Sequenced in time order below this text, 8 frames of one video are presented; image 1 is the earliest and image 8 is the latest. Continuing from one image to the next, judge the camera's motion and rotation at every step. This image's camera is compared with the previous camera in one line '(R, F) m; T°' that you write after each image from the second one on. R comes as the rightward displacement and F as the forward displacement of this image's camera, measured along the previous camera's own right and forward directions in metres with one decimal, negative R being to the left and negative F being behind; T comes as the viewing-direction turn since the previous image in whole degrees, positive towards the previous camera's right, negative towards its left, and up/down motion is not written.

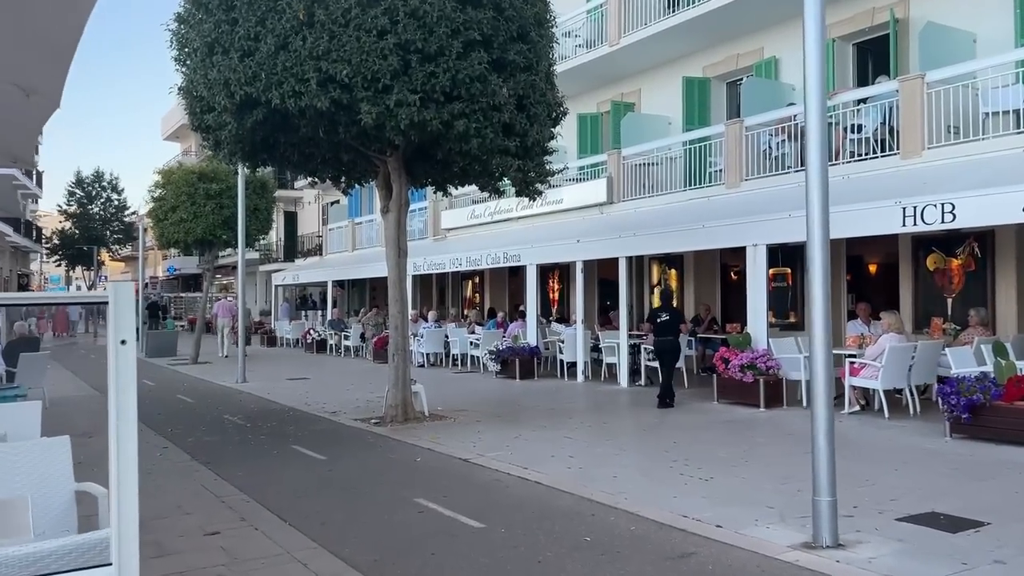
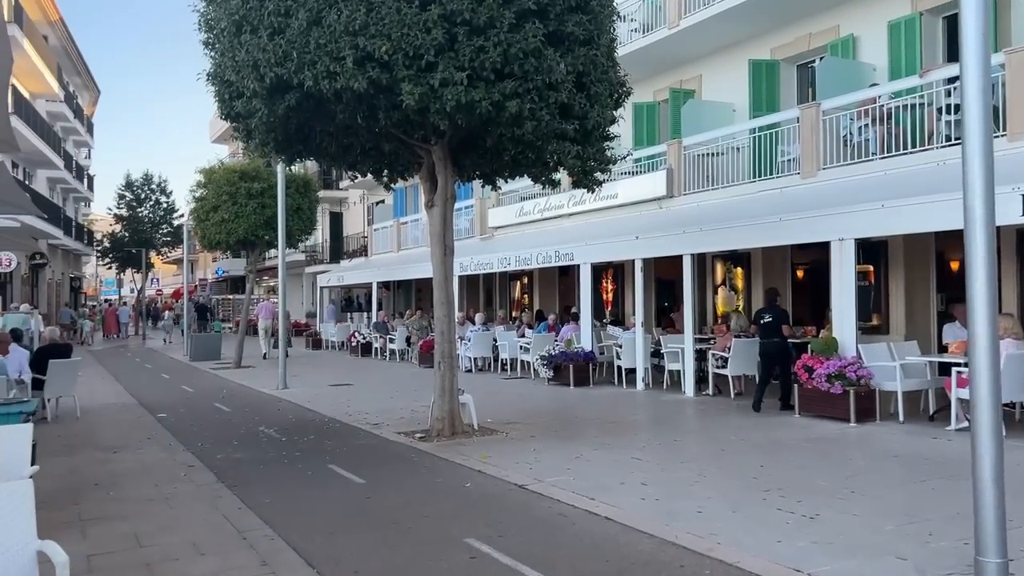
(-0.1, +1.1) m; -3°
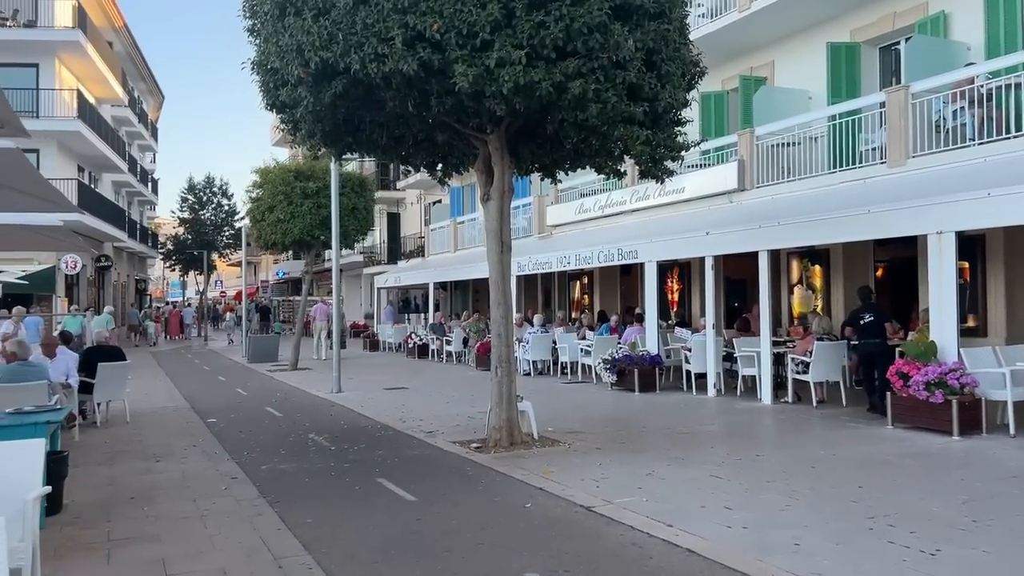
(-0.1, +0.7) m; -4°
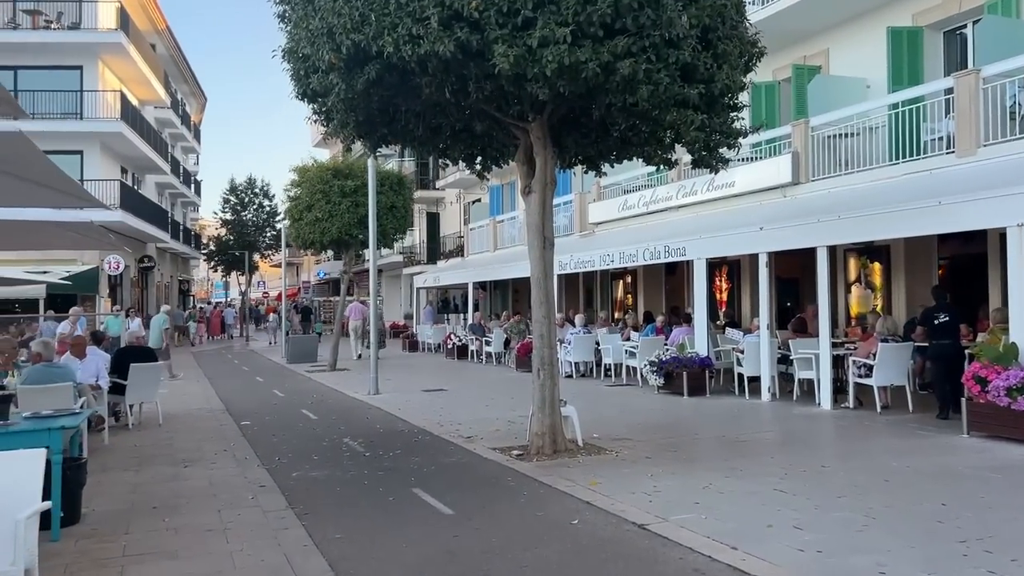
(0.0, +0.6) m; -3°
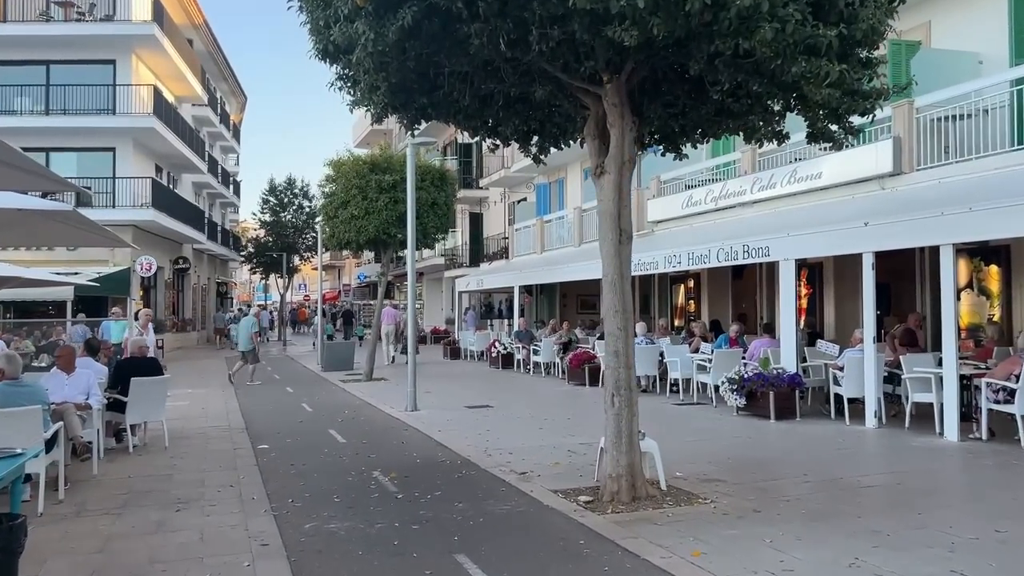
(-0.2, +1.8) m; -3°
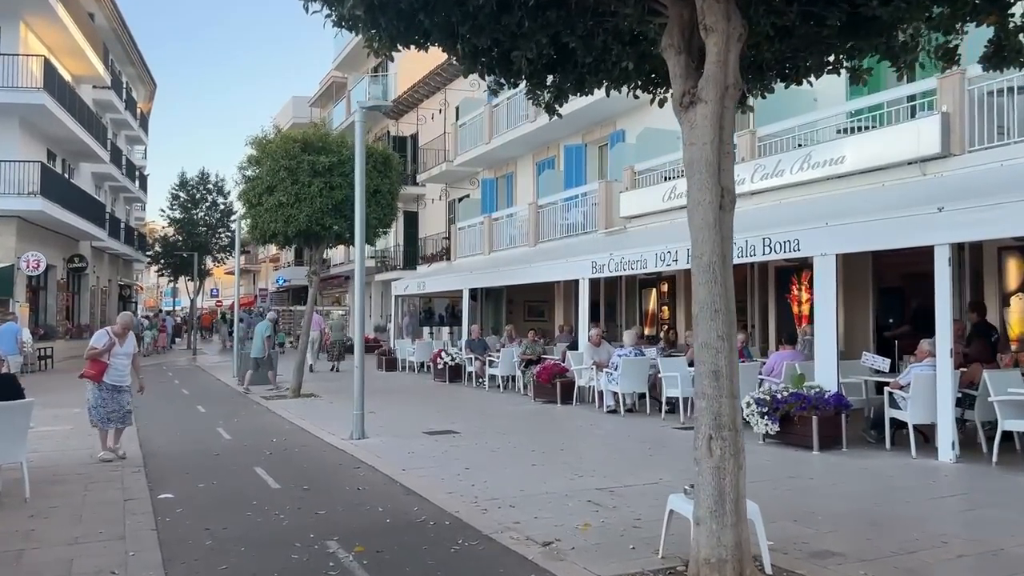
(-0.7, +2.6) m; +5°
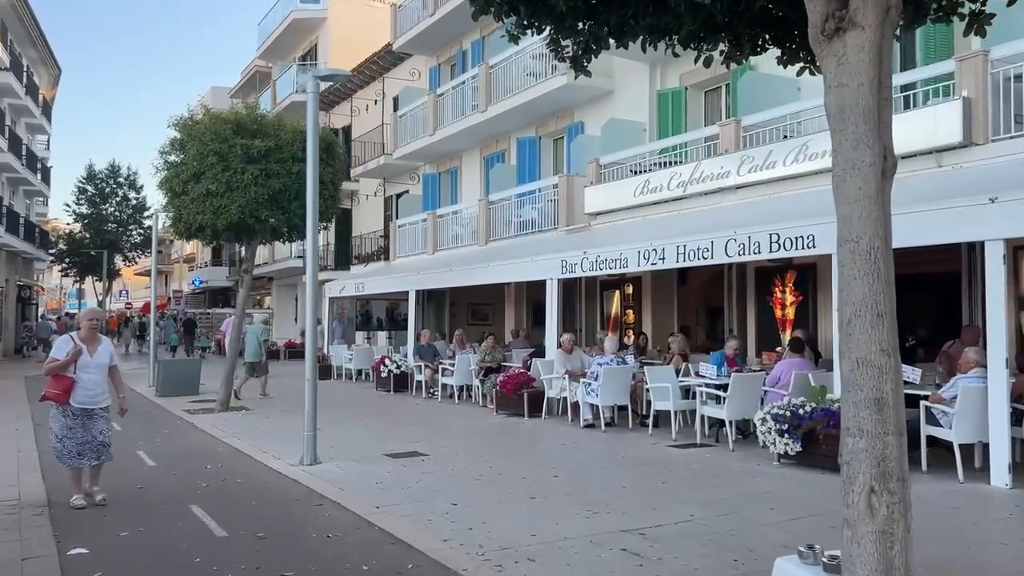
(-0.7, +1.5) m; +5°
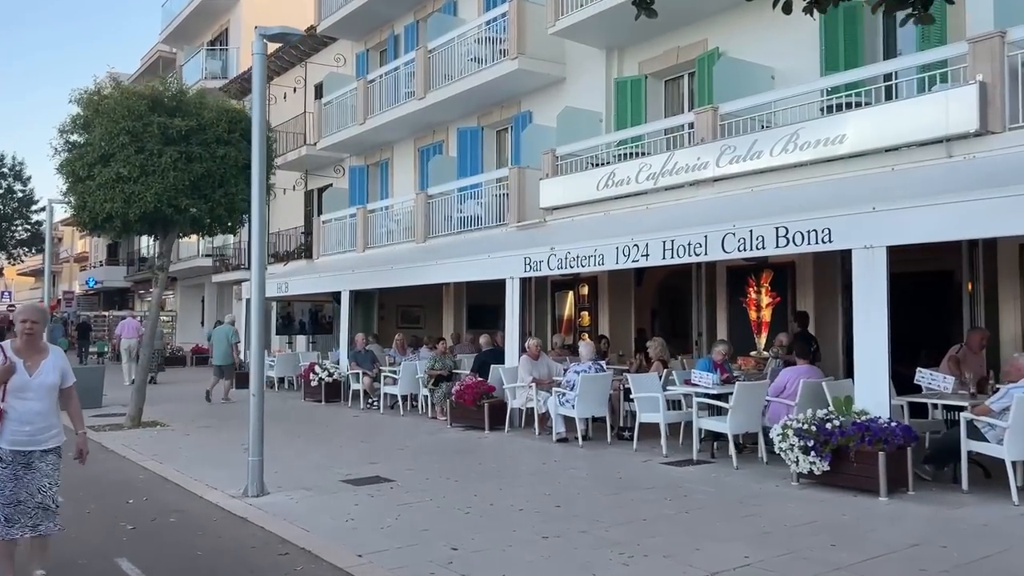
(-0.8, +1.3) m; +6°
